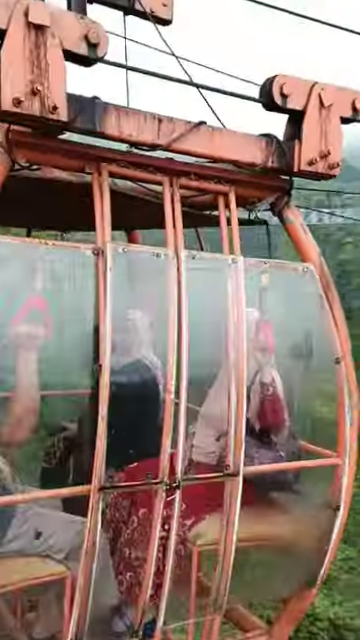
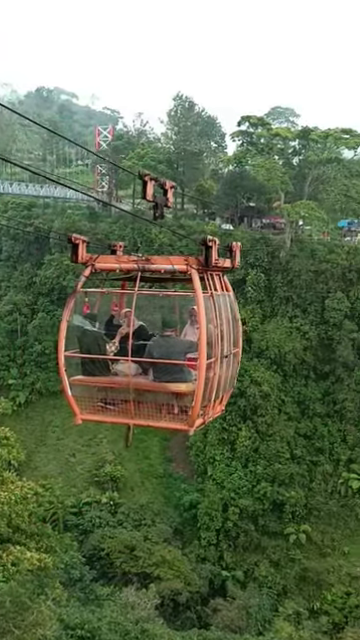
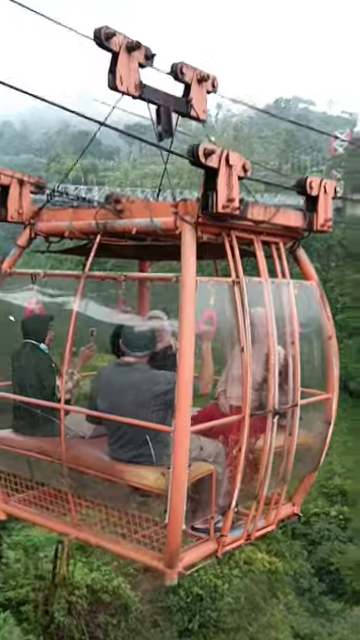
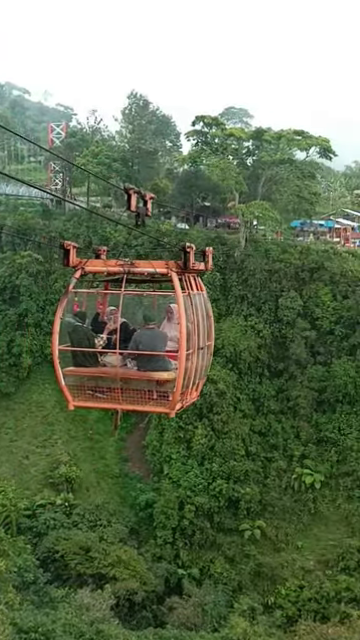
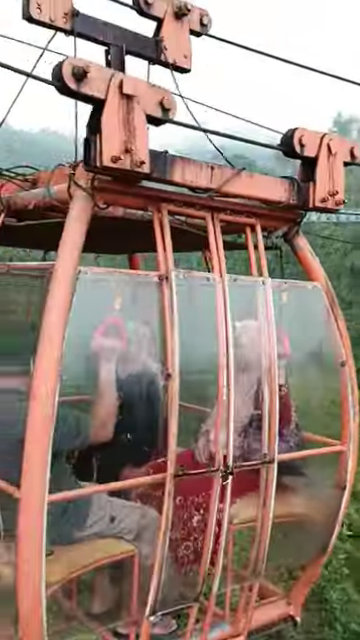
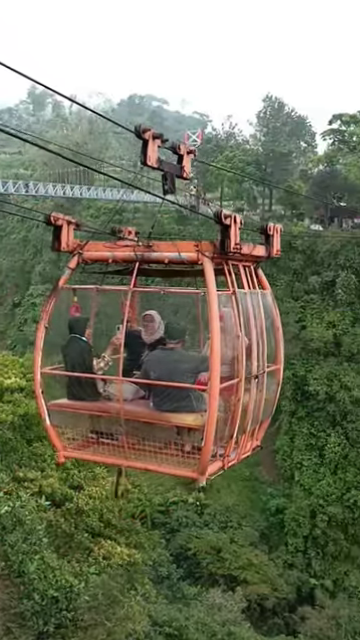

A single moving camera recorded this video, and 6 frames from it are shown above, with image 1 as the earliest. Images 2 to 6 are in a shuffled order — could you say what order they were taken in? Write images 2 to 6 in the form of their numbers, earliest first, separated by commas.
5, 3, 6, 2, 4
